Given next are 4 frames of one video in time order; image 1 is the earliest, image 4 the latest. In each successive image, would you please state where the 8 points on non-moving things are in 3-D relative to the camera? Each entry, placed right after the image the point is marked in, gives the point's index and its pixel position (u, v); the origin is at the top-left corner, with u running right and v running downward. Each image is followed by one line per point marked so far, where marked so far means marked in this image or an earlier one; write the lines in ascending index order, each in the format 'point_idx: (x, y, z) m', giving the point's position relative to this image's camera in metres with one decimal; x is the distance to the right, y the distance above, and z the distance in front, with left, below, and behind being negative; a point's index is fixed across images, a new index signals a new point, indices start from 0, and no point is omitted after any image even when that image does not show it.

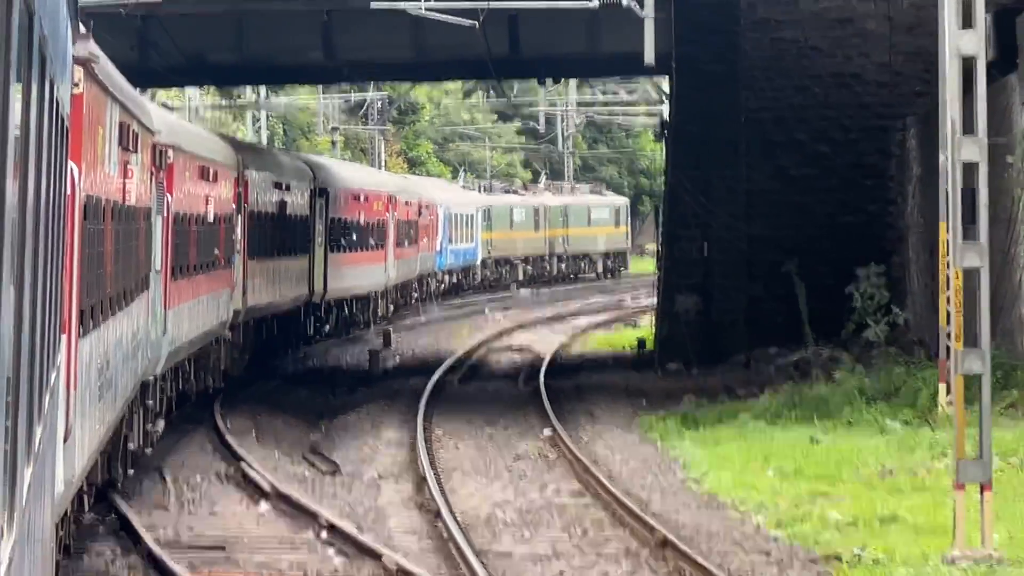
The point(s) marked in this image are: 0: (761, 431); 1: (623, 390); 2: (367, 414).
0: (+2.4, -1.4, +14.3) m
1: (+1.4, -1.2, +18.2) m
2: (-1.6, -1.4, +16.5) m
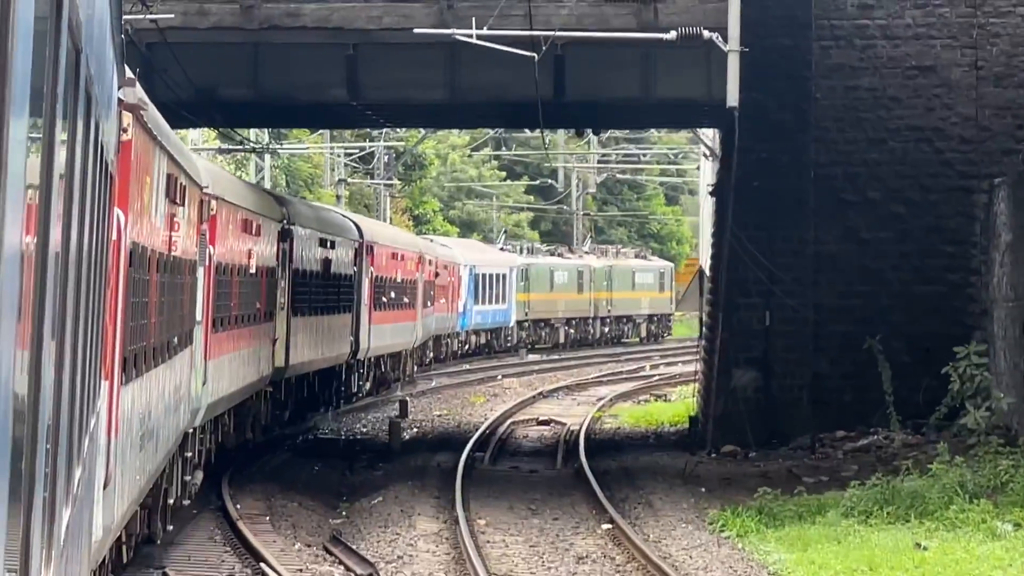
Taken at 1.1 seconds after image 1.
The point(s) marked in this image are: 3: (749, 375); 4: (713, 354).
0: (+2.8, -2.0, +12.3) m
1: (+1.8, -2.0, +16.3) m
2: (-1.2, -2.0, +14.5) m
3: (+2.8, -1.0, +17.4) m
4: (+2.4, -0.8, +17.8) m
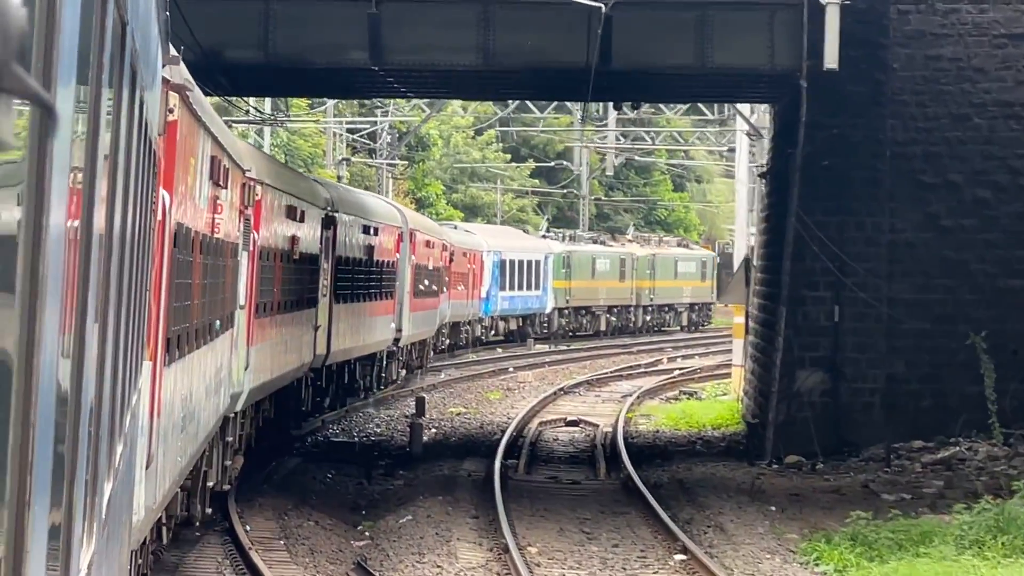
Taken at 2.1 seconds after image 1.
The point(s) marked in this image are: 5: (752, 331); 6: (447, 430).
0: (+3.3, -2.0, +10.5) m
1: (+2.2, -1.9, +14.4) m
2: (-0.7, -1.9, +12.6) m
3: (+3.2, -0.9, +15.5) m
4: (+2.8, -0.7, +15.9) m
5: (+3.0, -0.6, +18.8) m
6: (-0.8, -1.8, +18.4) m
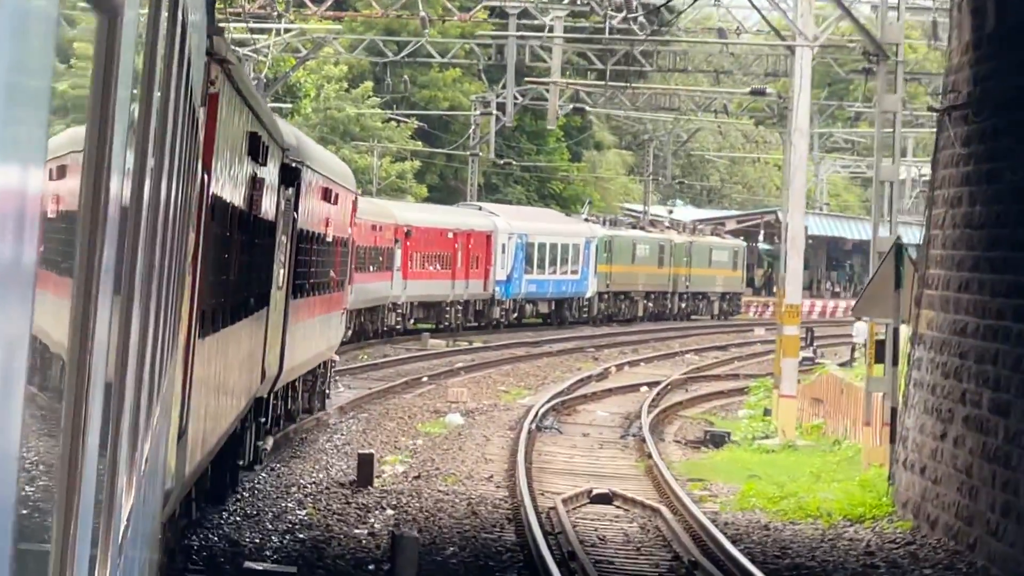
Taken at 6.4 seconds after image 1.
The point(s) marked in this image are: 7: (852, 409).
0: (+4.4, -2.2, +3.2) m
1: (+2.9, -2.0, +7.0) m
2: (+0.1, -2.0, +4.9) m
3: (+3.7, -1.0, +8.2) m
4: (+3.3, -0.8, +8.5) m
5: (+3.2, -0.6, +11.4) m
6: (-0.6, -1.7, +10.6) m
7: (+3.7, -1.3, +16.3) m
